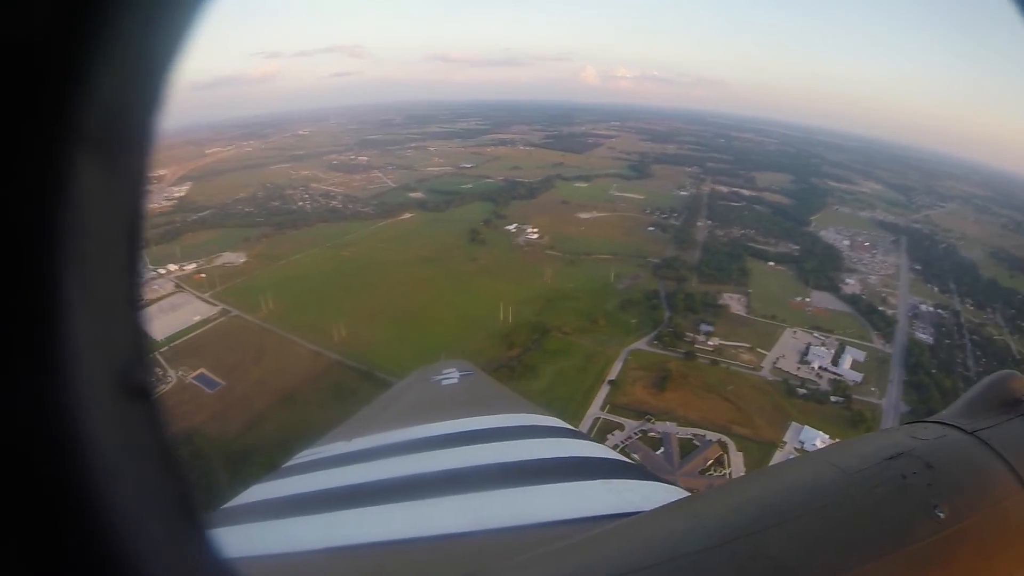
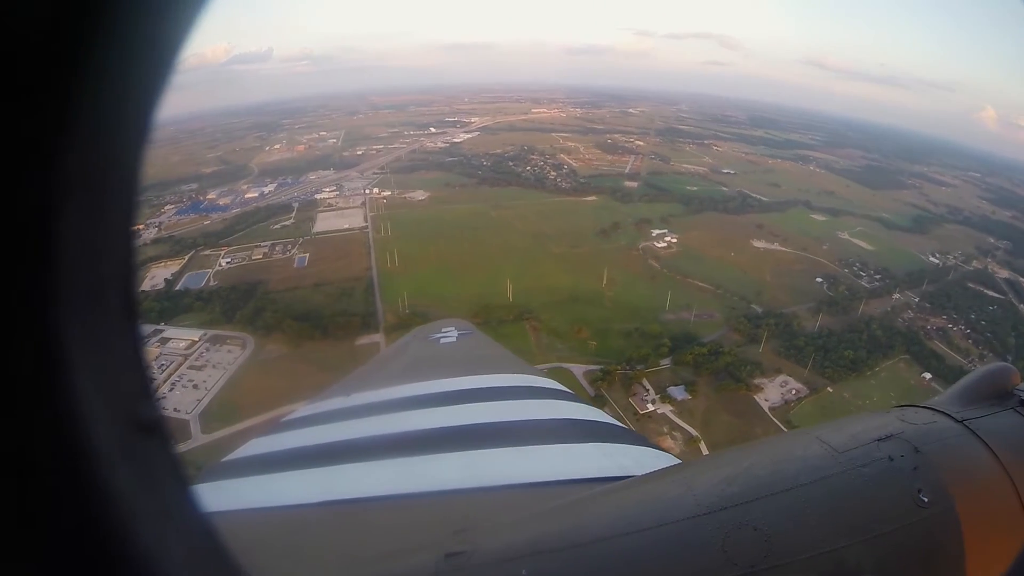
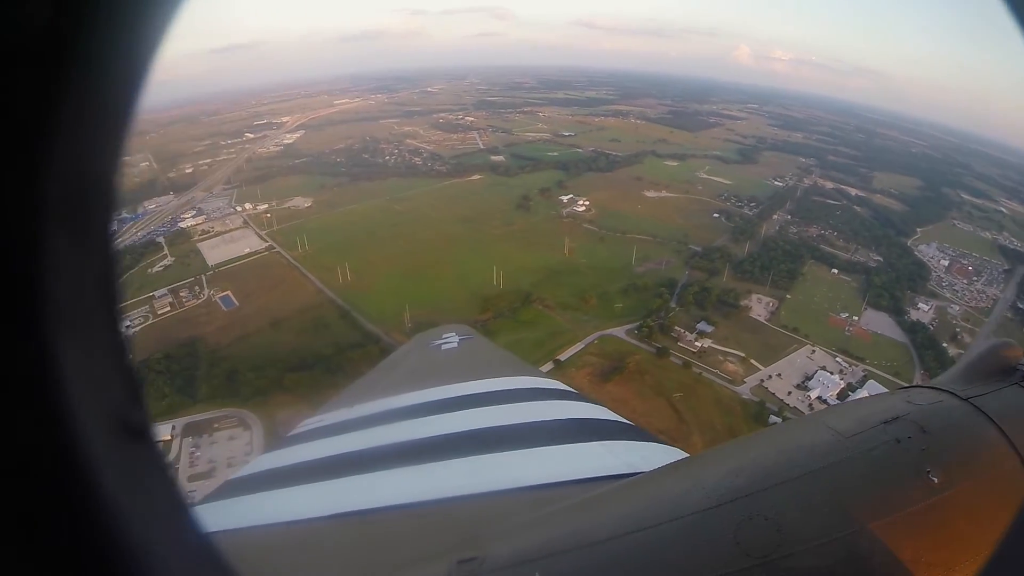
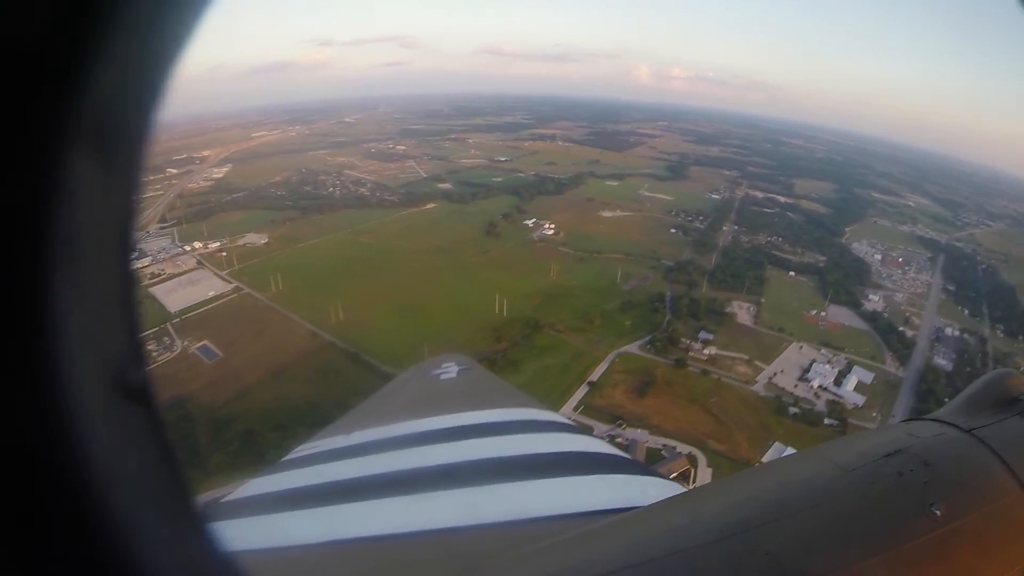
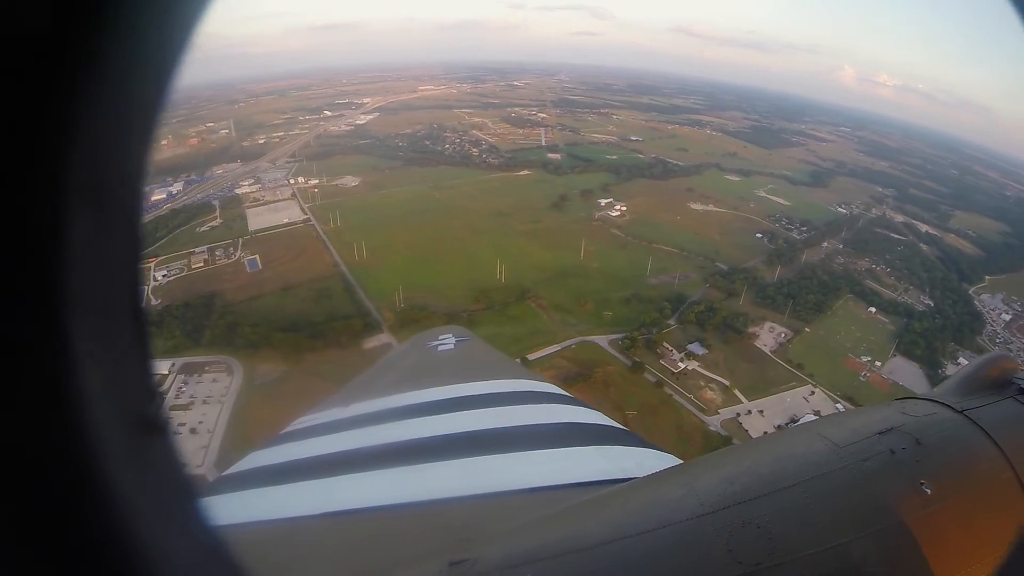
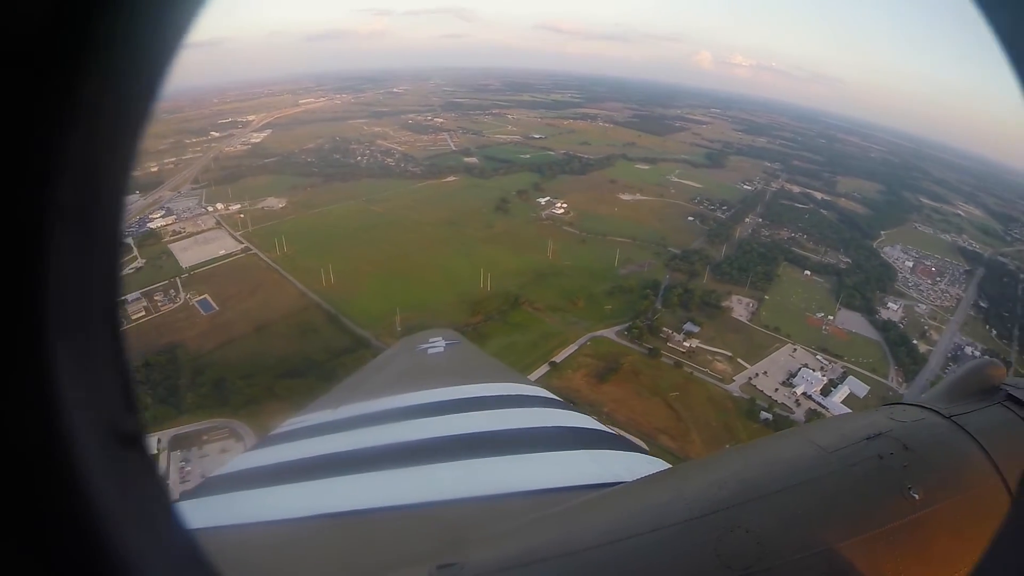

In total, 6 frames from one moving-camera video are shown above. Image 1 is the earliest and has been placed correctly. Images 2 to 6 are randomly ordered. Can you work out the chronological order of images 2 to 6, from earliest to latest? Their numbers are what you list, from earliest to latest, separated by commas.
4, 6, 3, 5, 2
